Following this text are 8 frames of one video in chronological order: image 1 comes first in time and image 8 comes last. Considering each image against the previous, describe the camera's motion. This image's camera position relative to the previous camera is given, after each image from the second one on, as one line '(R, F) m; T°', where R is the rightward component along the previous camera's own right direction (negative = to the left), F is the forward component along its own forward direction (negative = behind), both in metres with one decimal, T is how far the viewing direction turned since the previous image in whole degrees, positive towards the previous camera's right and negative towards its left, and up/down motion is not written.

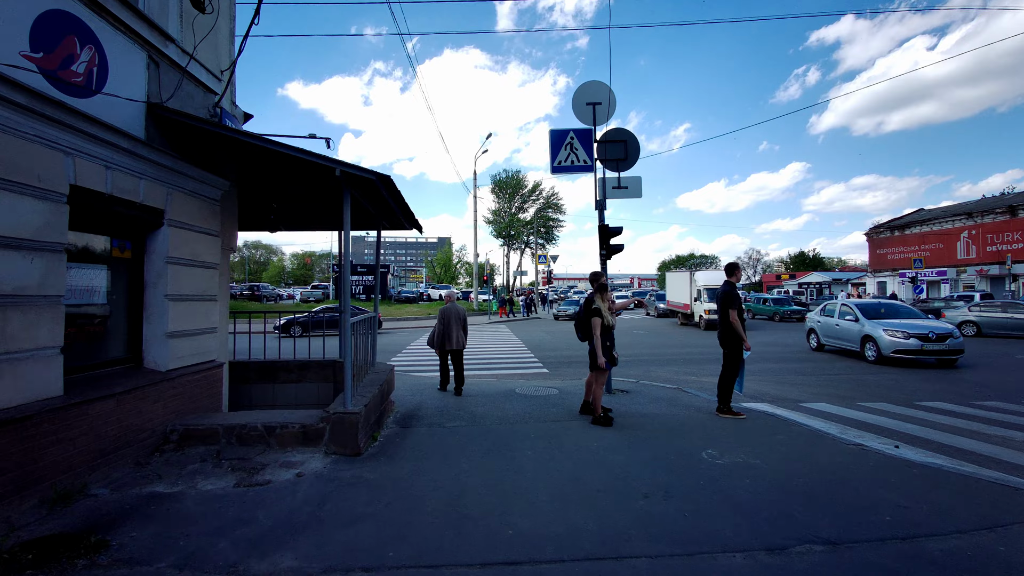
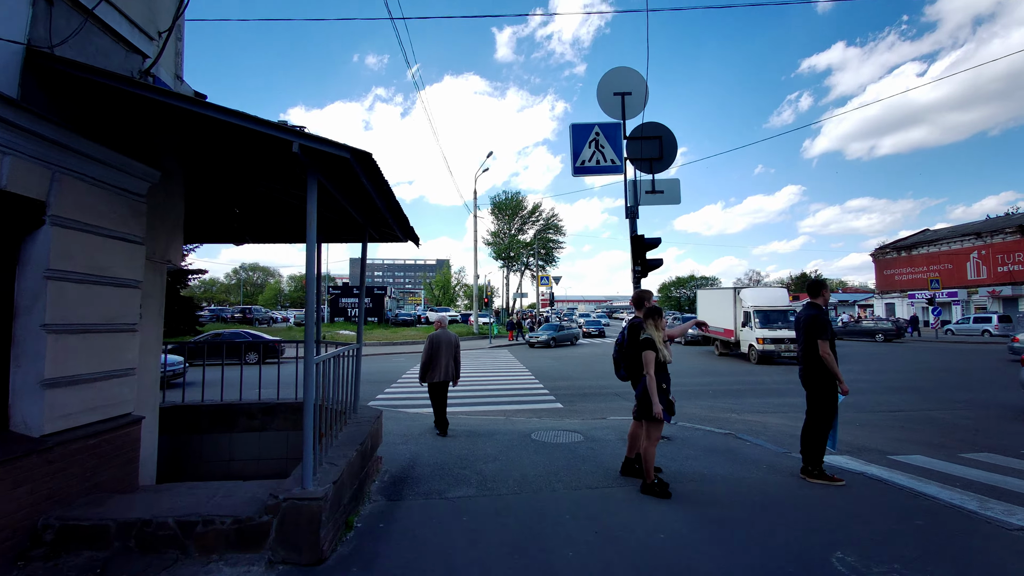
(-0.2, +1.3) m; 0°
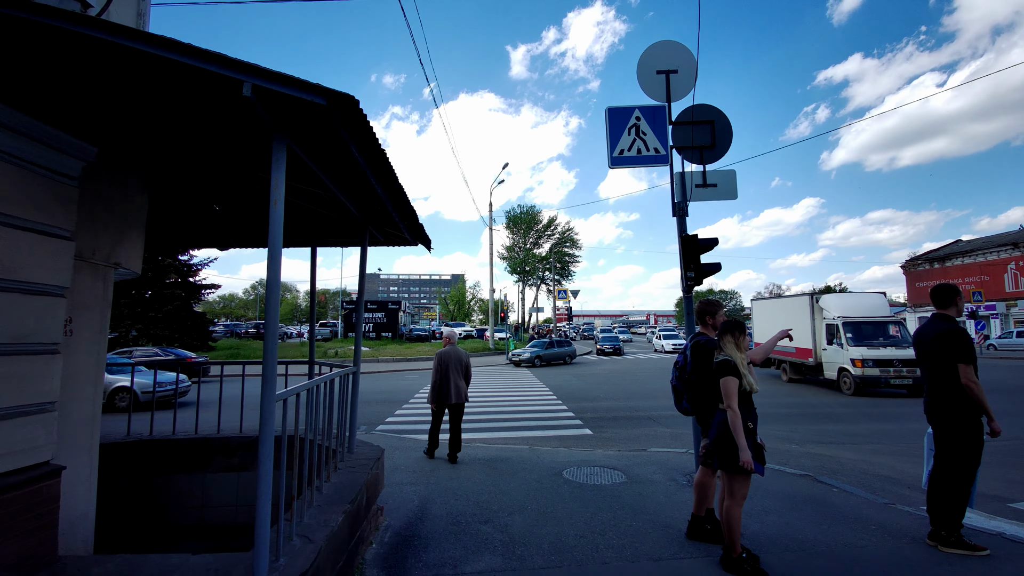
(-0.1, +1.0) m; -2°
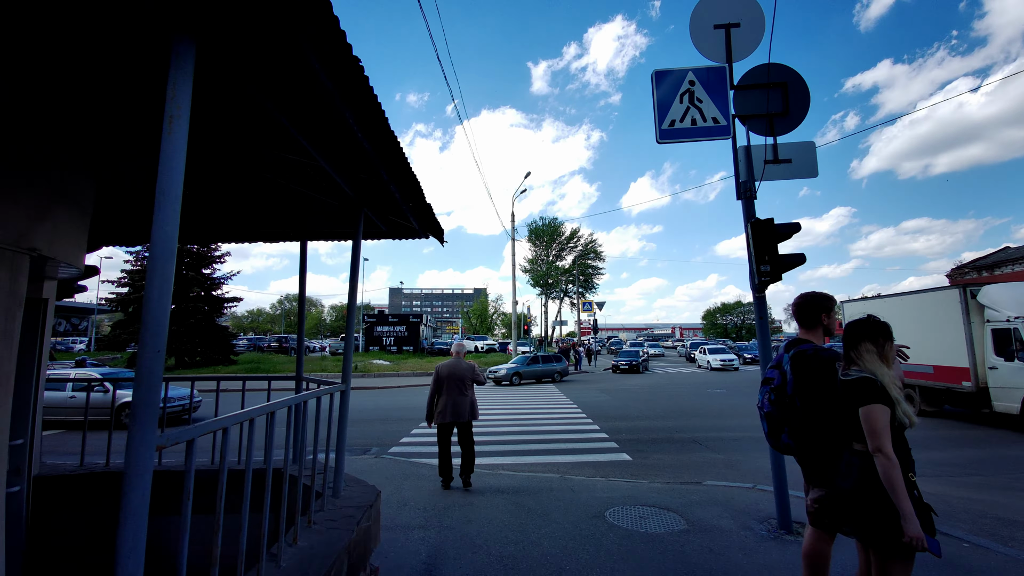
(-0.1, +1.0) m; -3°
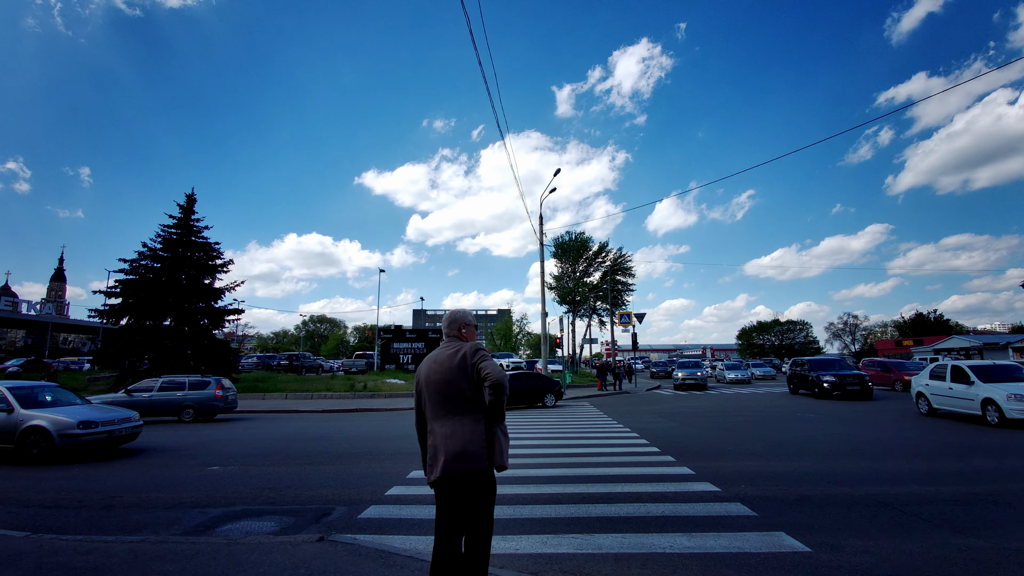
(-0.3, +3.5) m; -3°
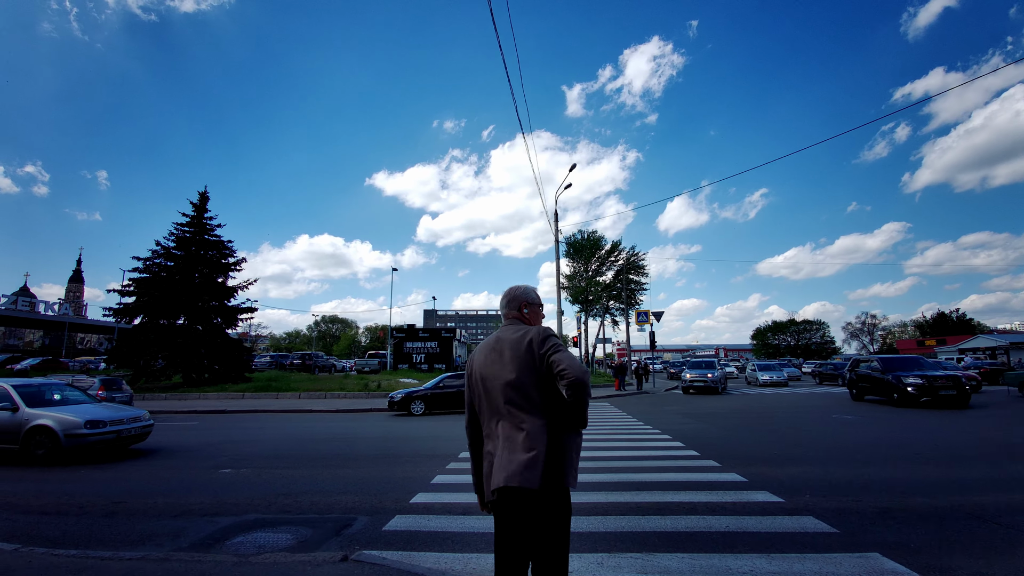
(-0.3, +0.6) m; -1°
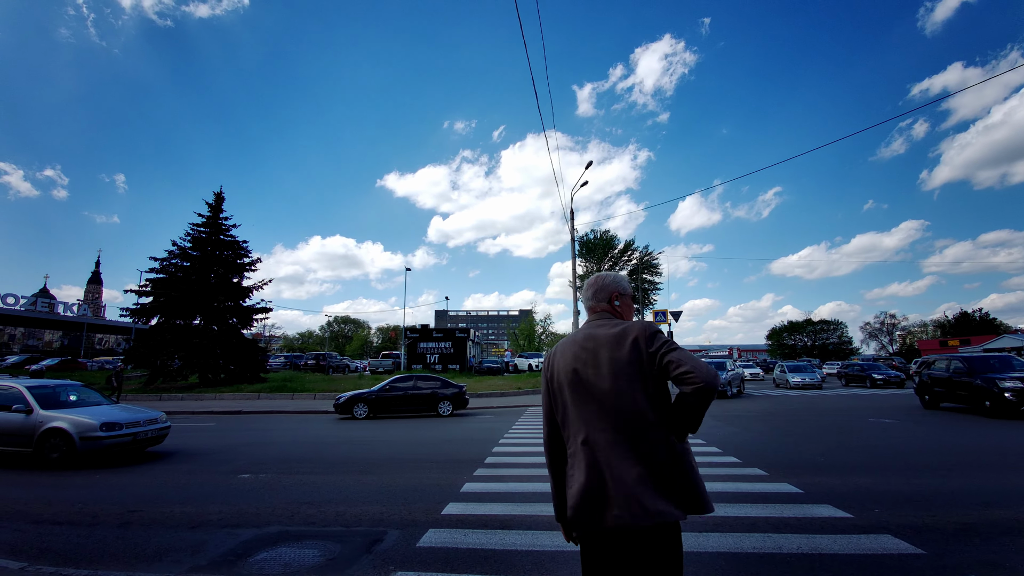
(-0.3, +0.4) m; -1°
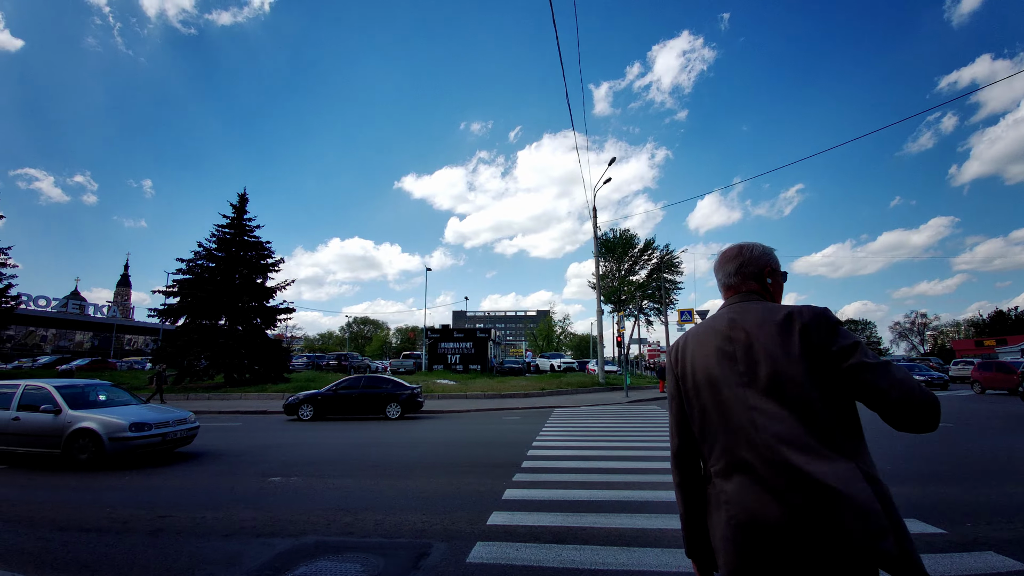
(-0.3, +0.4) m; -2°
